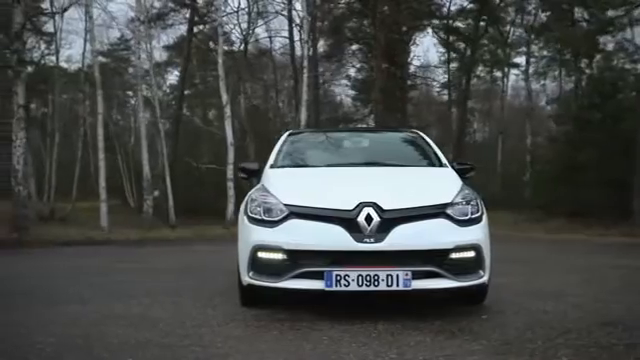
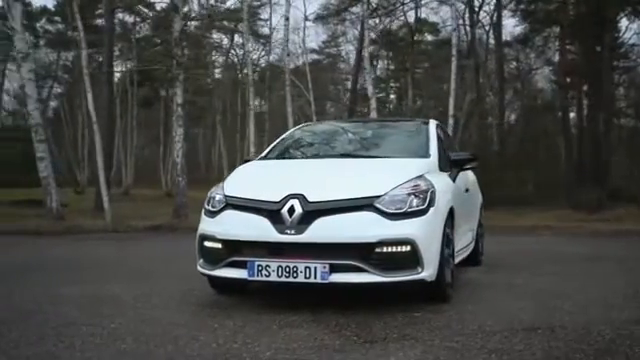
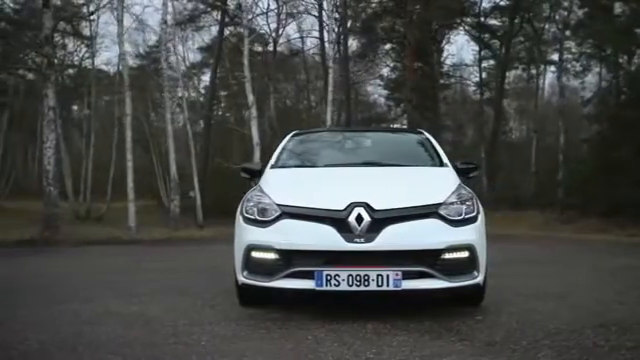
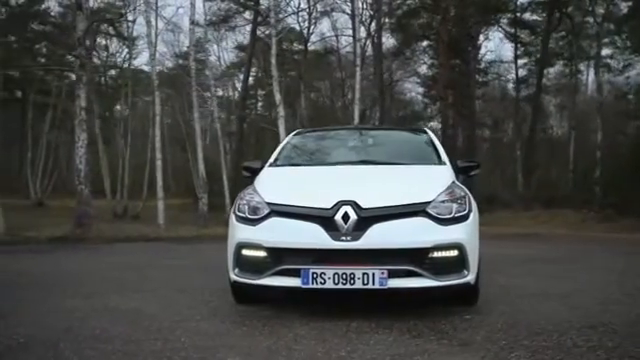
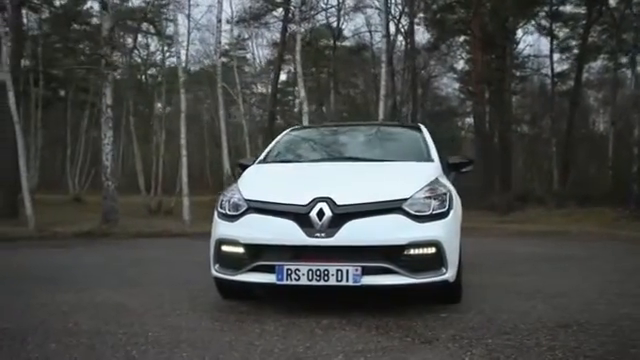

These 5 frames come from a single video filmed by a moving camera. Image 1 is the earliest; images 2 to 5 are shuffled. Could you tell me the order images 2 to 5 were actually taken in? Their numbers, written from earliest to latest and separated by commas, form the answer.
3, 4, 5, 2
